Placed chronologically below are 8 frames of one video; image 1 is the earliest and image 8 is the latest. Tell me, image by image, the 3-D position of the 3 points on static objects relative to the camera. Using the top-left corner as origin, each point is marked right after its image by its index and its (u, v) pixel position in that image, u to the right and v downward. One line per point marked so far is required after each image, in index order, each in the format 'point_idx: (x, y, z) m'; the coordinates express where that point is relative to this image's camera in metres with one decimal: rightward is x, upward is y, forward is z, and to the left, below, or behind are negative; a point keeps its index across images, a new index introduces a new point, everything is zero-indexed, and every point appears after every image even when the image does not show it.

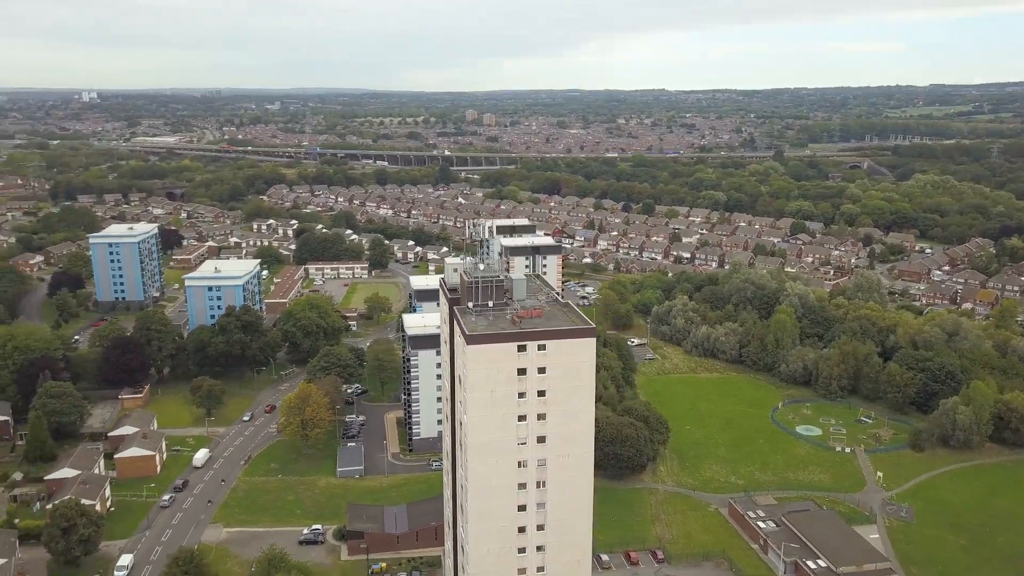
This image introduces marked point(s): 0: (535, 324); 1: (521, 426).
0: (+0.6, -0.9, +19.7) m
1: (+0.3, -3.2, +18.9) m
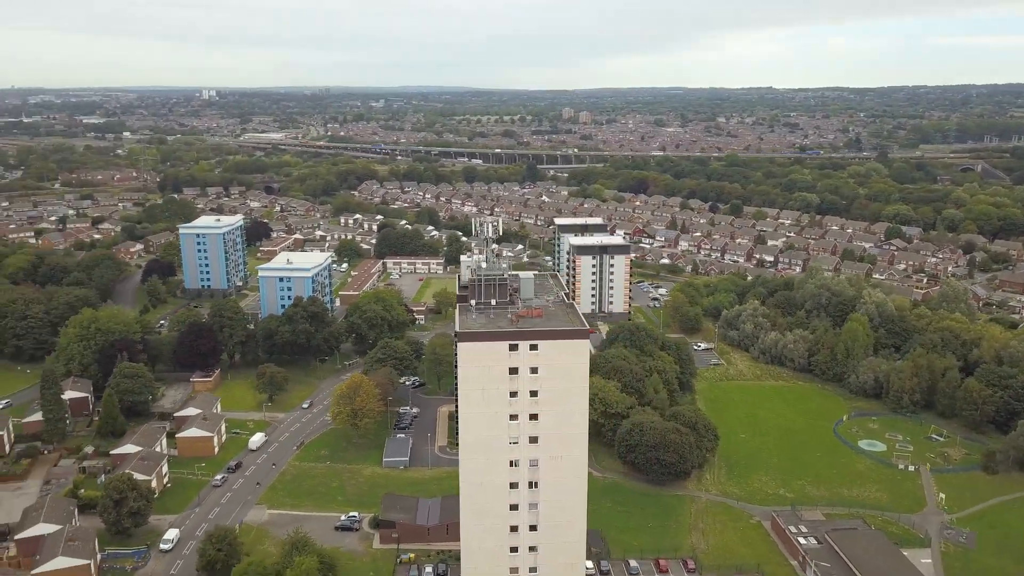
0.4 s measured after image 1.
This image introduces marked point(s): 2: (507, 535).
0: (+0.5, -0.9, +19.7) m
1: (+0.1, -3.2, +18.9) m
2: (-0.1, -6.0, +19.5) m
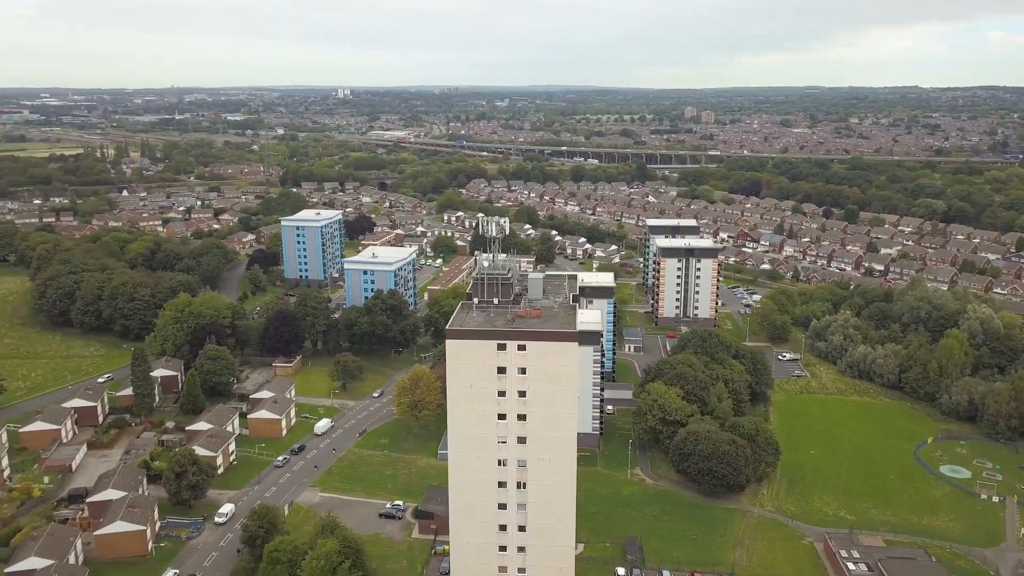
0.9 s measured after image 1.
0: (+0.4, -0.9, +19.6) m
1: (-0.2, -3.2, +19.0) m
2: (-0.4, -6.0, +19.6) m
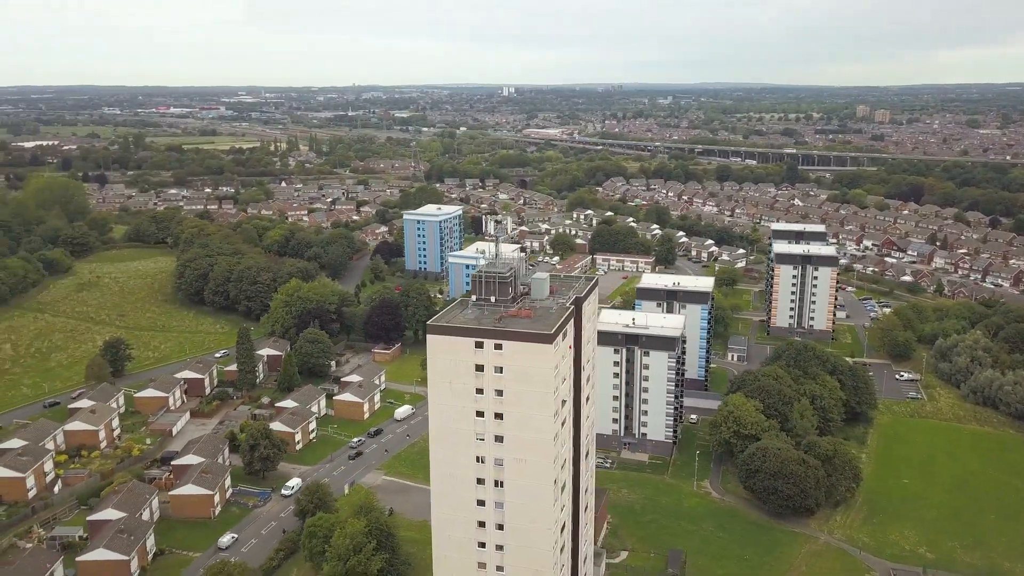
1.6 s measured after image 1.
0: (+0.1, -0.9, +19.6) m
1: (-0.8, -3.2, +19.1) m
2: (-0.9, -5.9, +19.8) m
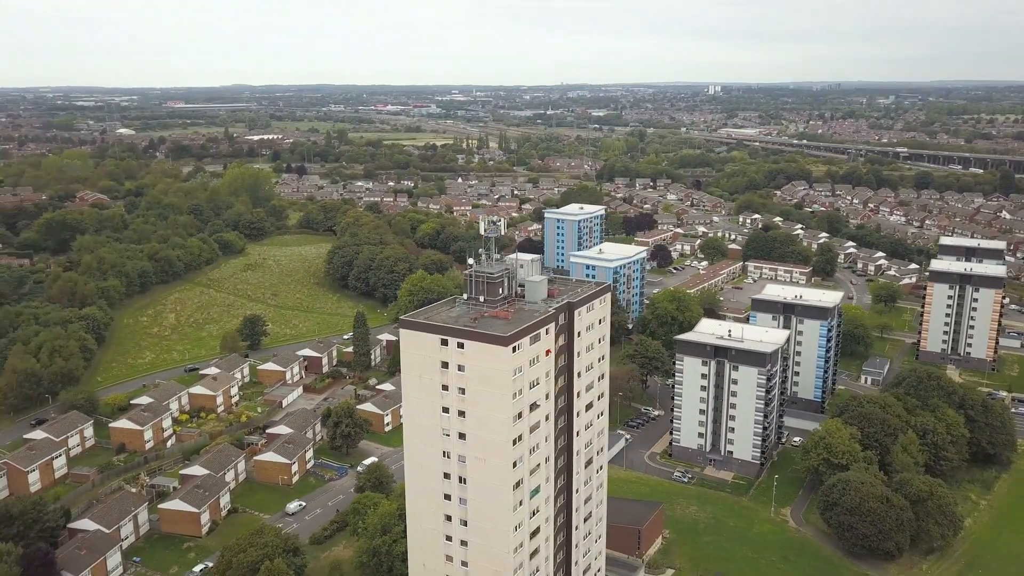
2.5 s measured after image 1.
0: (-0.5, -0.9, +19.8) m
1: (-1.6, -3.1, +19.5) m
2: (-1.7, -5.9, +20.2) m
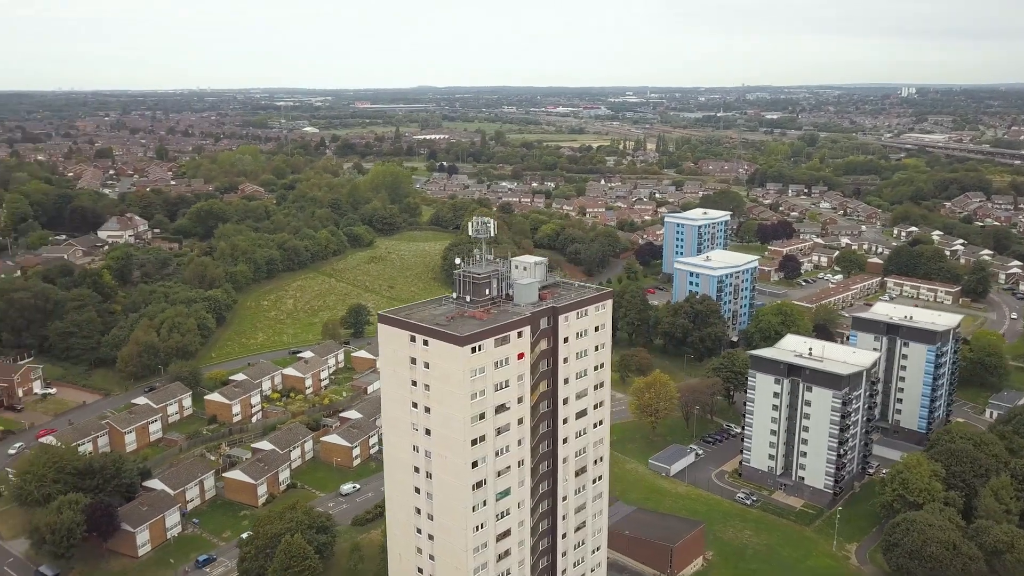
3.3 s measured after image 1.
0: (-1.1, -0.9, +20.0) m
1: (-2.4, -3.0, +20.0) m
2: (-2.5, -5.8, +20.7) m
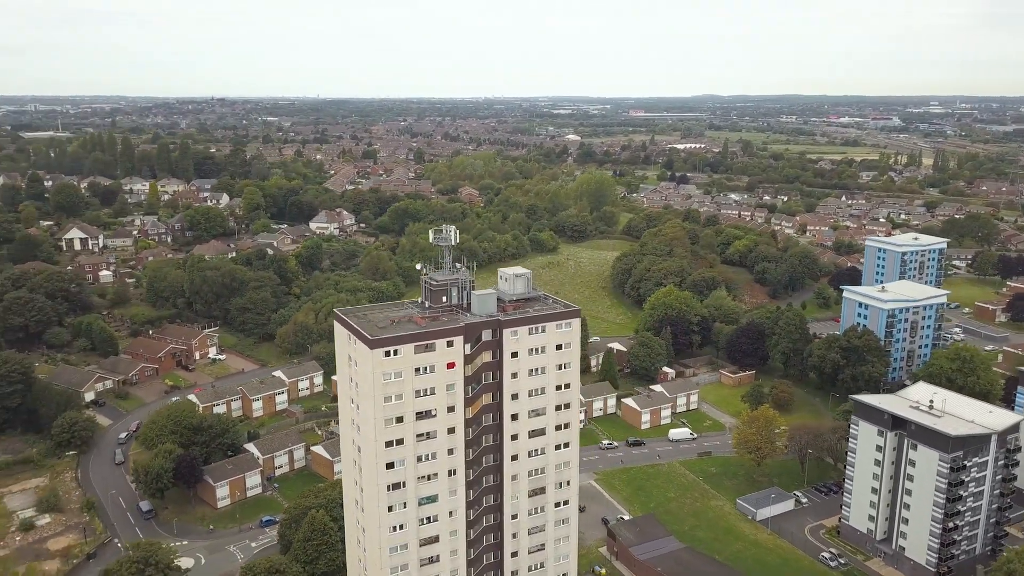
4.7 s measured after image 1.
0: (-2.7, -1.0, +20.5) m
1: (-4.1, -3.1, +20.9) m
2: (-4.2, -5.8, +21.6) m
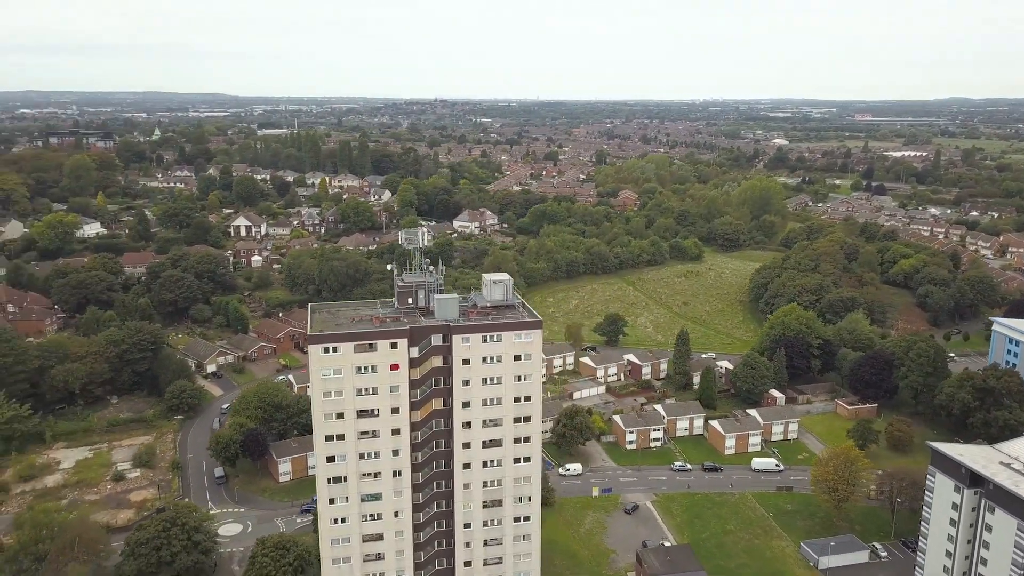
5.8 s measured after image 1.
0: (-3.8, -1.0, +20.9) m
1: (-5.2, -3.0, +21.6) m
2: (-5.3, -5.7, +22.4) m
